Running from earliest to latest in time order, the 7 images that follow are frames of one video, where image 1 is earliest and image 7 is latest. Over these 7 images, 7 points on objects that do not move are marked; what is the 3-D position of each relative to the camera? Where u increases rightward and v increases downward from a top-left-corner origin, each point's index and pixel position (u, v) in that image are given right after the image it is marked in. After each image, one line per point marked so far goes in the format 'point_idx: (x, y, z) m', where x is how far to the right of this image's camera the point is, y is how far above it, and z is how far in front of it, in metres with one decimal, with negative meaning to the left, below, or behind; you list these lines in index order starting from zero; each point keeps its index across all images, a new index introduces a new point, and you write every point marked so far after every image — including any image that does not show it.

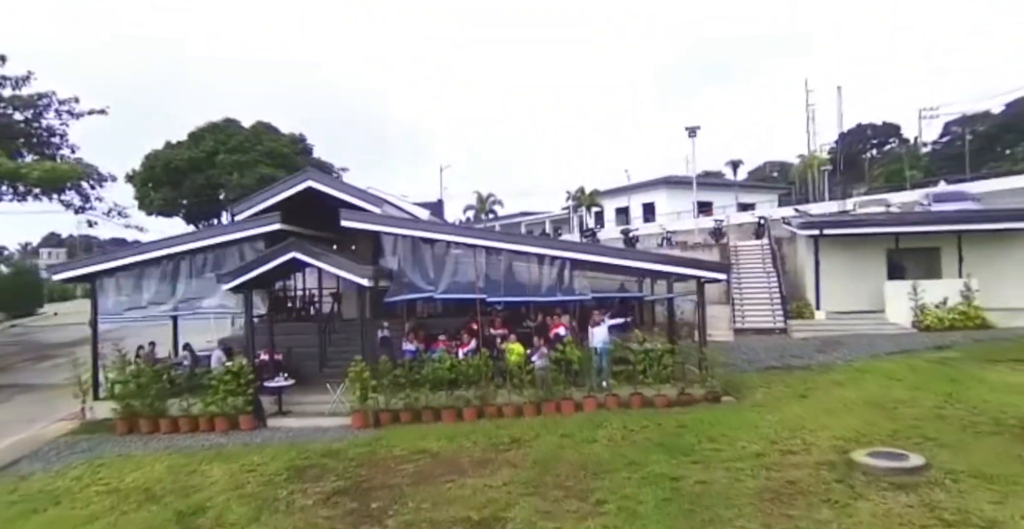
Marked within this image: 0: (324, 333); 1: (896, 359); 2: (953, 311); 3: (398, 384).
0: (-3.4, -1.4, +11.4) m
1: (+6.4, -1.6, +10.4) m
2: (+8.6, -0.9, +12.1) m
3: (-1.6, -1.8, +9.1) m
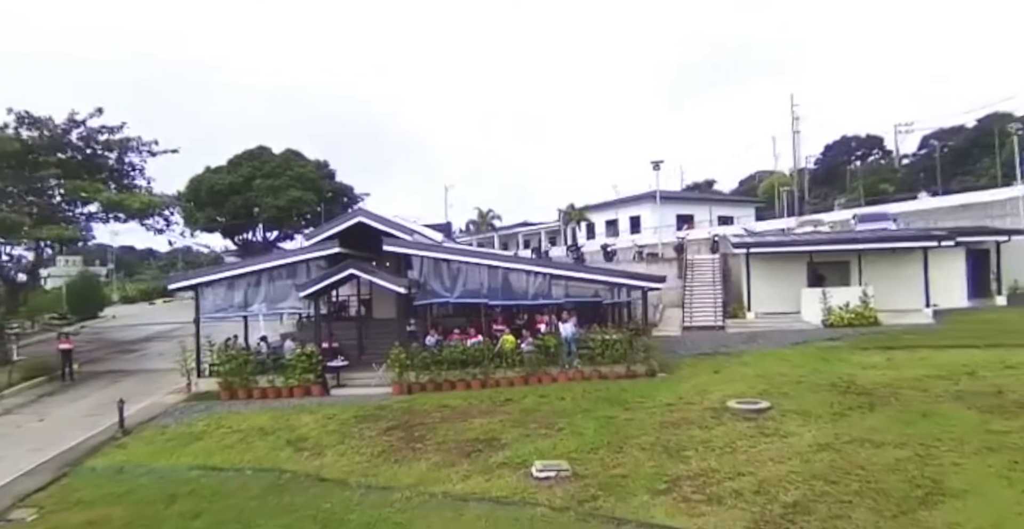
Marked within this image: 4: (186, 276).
0: (-3.5, -1.6, +14.8) m
1: (+6.3, -1.8, +13.8) m
2: (+8.5, -1.2, +15.5) m
3: (-1.7, -2.0, +12.5) m
4: (-7.1, -0.3, +13.6) m
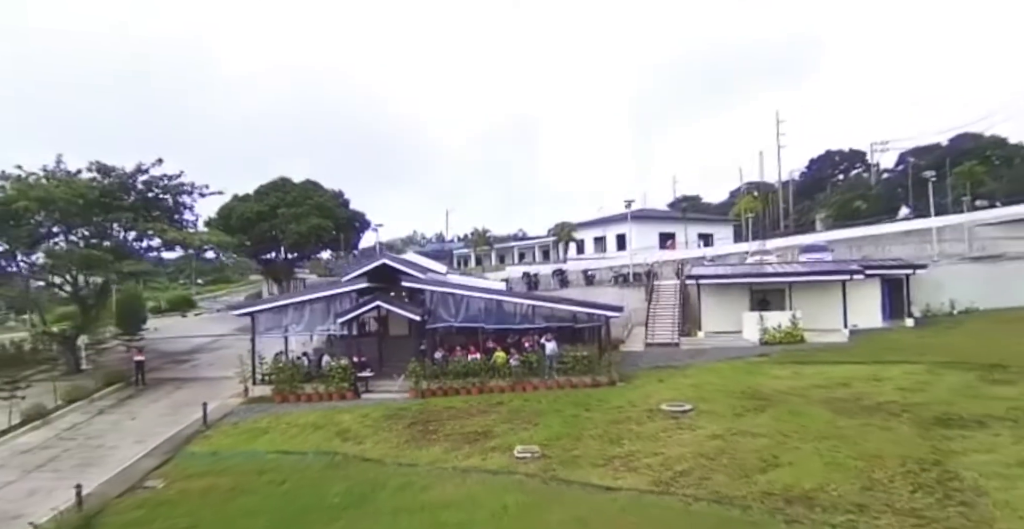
0: (-3.7, -2.5, +18.2) m
1: (+6.0, -2.7, +17.3) m
2: (+8.3, -2.0, +19.0) m
3: (-1.9, -2.8, +16.0) m
4: (-7.3, -1.1, +17.0) m
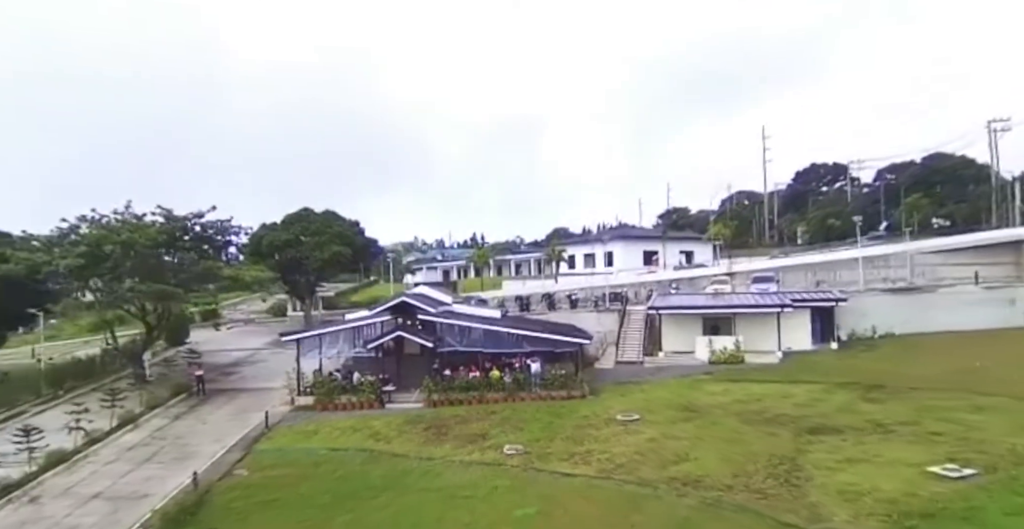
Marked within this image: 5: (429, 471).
0: (-4.0, -3.7, +22.4) m
1: (+5.8, -3.9, +21.5) m
2: (+8.0, -3.3, +23.2) m
3: (-2.2, -4.0, +20.2) m
4: (-7.5, -2.3, +21.2) m
5: (-2.0, -4.9, +14.8) m
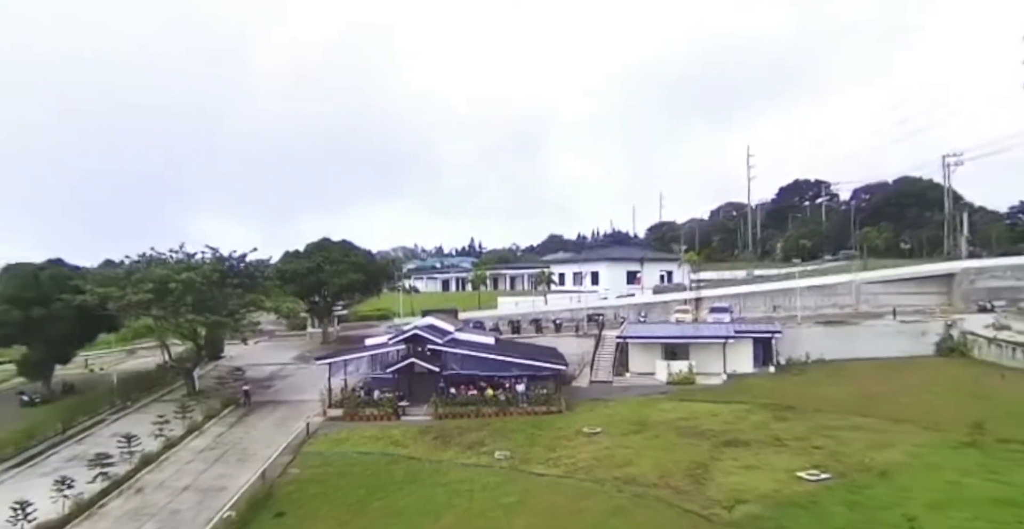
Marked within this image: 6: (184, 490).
0: (-4.3, -5.2, +27.2) m
1: (+5.4, -5.6, +26.4) m
2: (+7.6, -5.0, +28.1) m
3: (-2.6, -5.6, +25.0) m
4: (-7.9, -3.8, +26.1) m
5: (-2.3, -6.5, +19.7) m
6: (-10.5, -7.2, +19.8) m
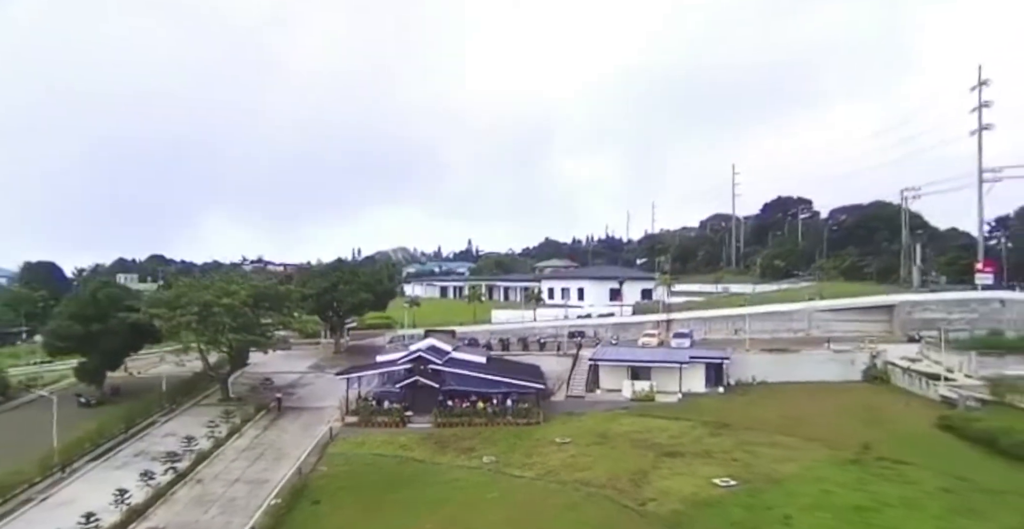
0: (-5.0, -6.9, +32.3) m
1: (+4.7, -7.5, +31.6) m
2: (+7.0, -6.9, +33.3) m
3: (-3.2, -7.3, +30.1) m
4: (-8.5, -5.4, +31.2) m
5: (-2.9, -8.2, +24.8) m
6: (-11.1, -8.7, +24.9) m
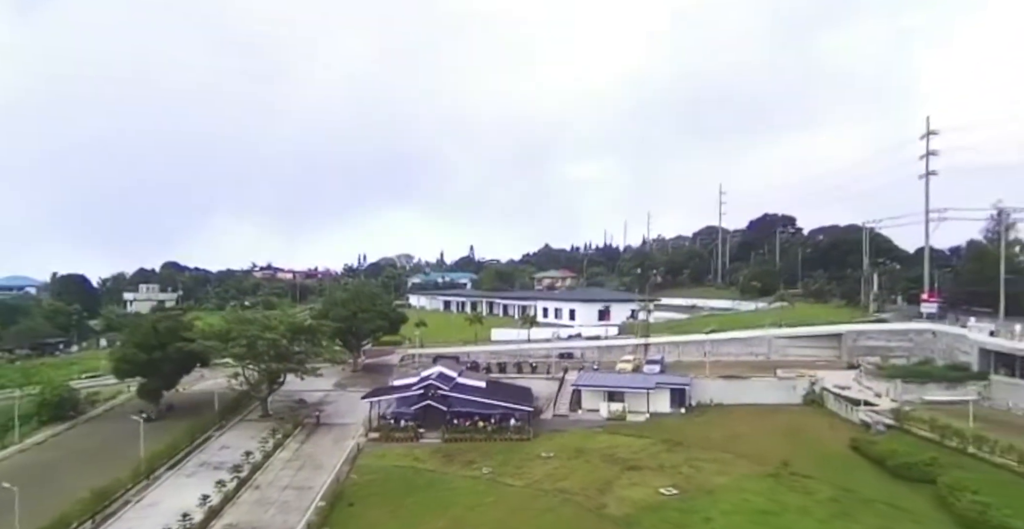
0: (-5.3, -9.4, +38.8) m
1: (+4.4, -10.1, +38.0) m
2: (+6.7, -9.5, +39.7) m
3: (-3.5, -9.9, +36.6) m
4: (-8.8, -7.9, +37.6) m
5: (-3.3, -10.8, +31.2) m
6: (-11.4, -11.2, +31.4) m
